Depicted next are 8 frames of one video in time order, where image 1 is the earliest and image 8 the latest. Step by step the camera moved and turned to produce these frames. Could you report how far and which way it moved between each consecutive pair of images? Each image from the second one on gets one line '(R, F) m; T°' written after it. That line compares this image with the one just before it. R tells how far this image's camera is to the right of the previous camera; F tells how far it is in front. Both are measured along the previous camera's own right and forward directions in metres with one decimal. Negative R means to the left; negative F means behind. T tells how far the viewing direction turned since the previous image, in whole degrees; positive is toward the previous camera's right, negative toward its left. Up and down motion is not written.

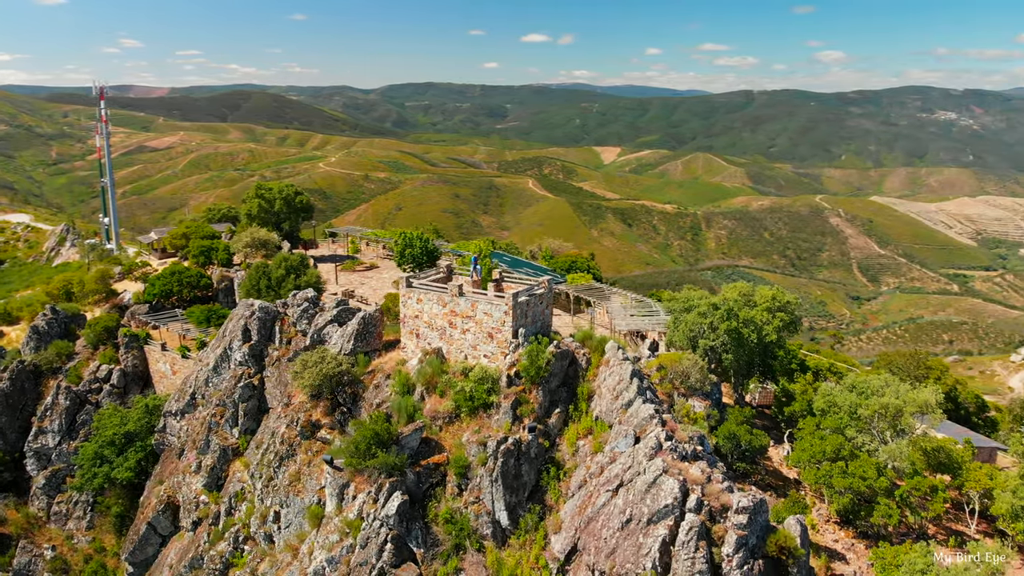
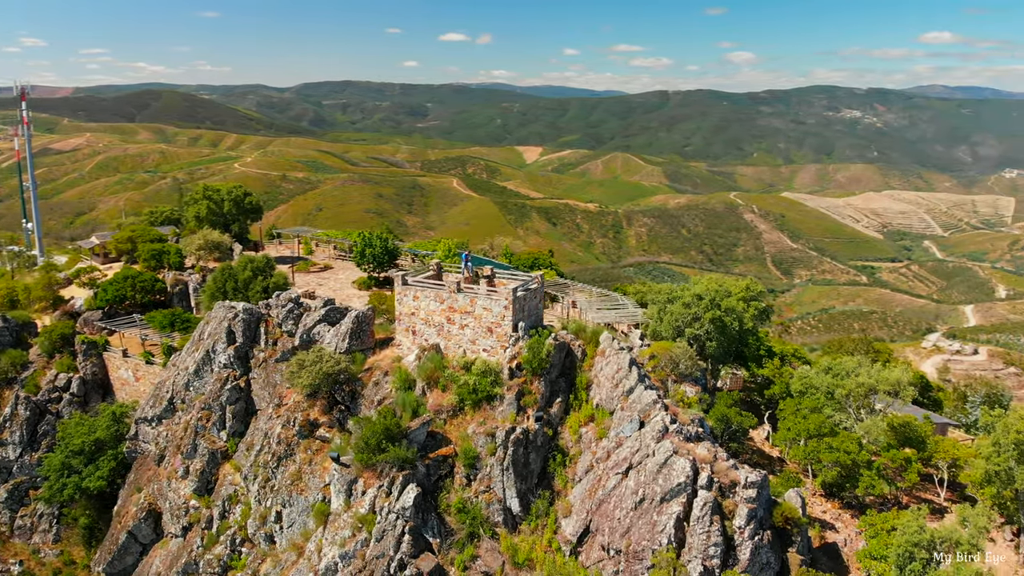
(-2.3, -0.6) m; +5°
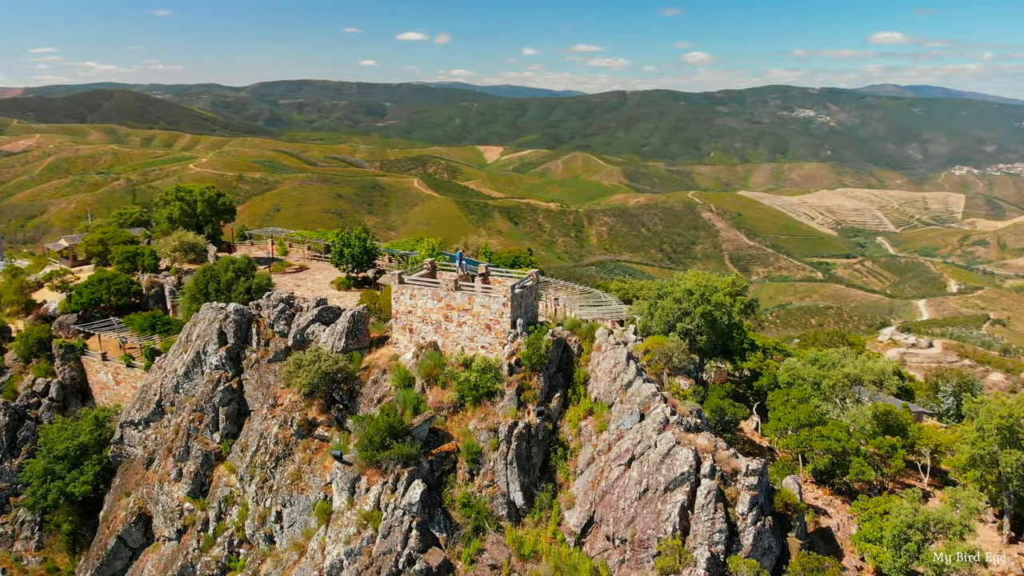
(-1.2, -0.3) m; +3°
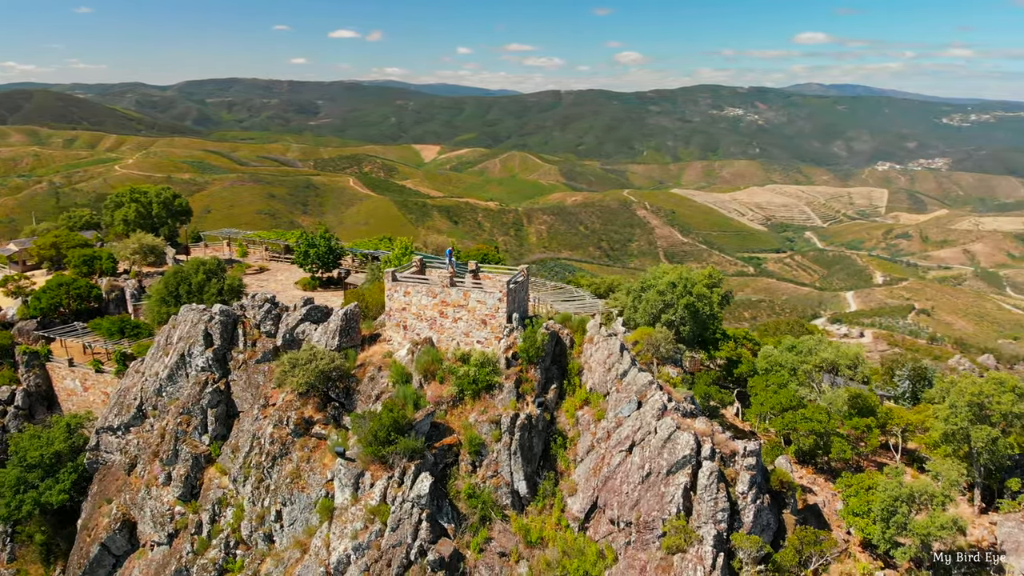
(-1.8, -0.5) m; +4°
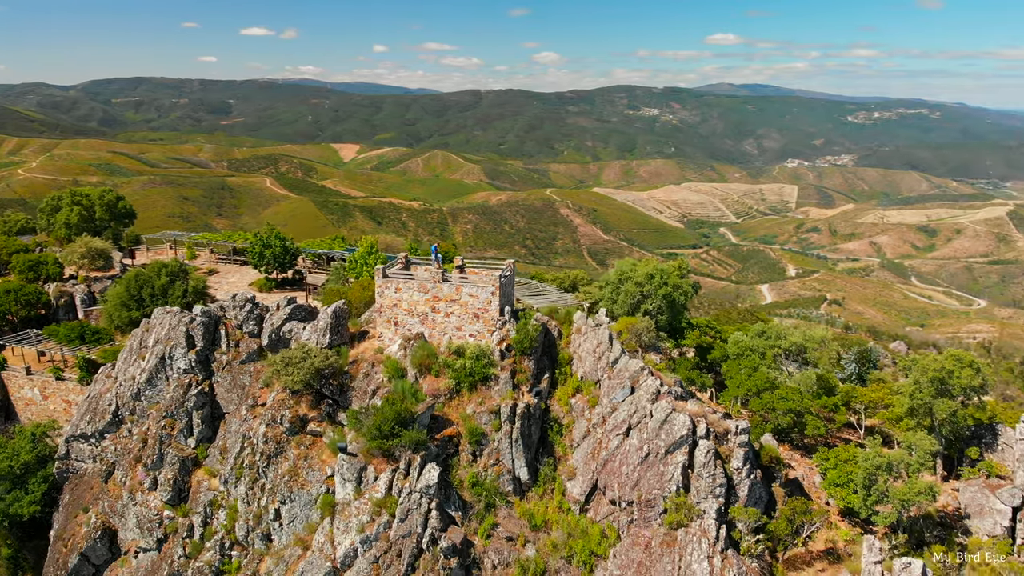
(-2.2, -0.6) m; +5°
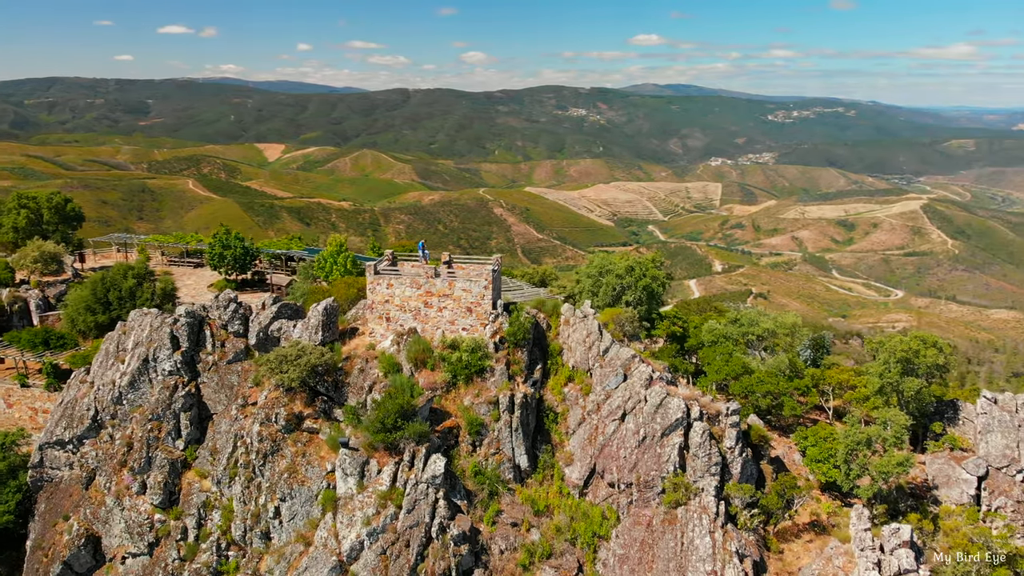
(-2.0, -0.6) m; +5°
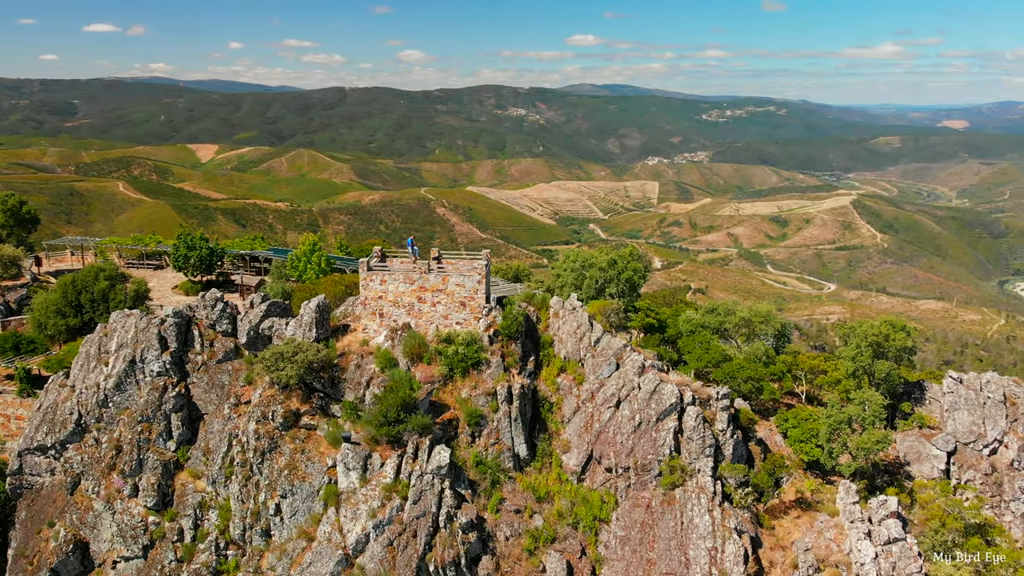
(-1.8, -0.6) m; +4°
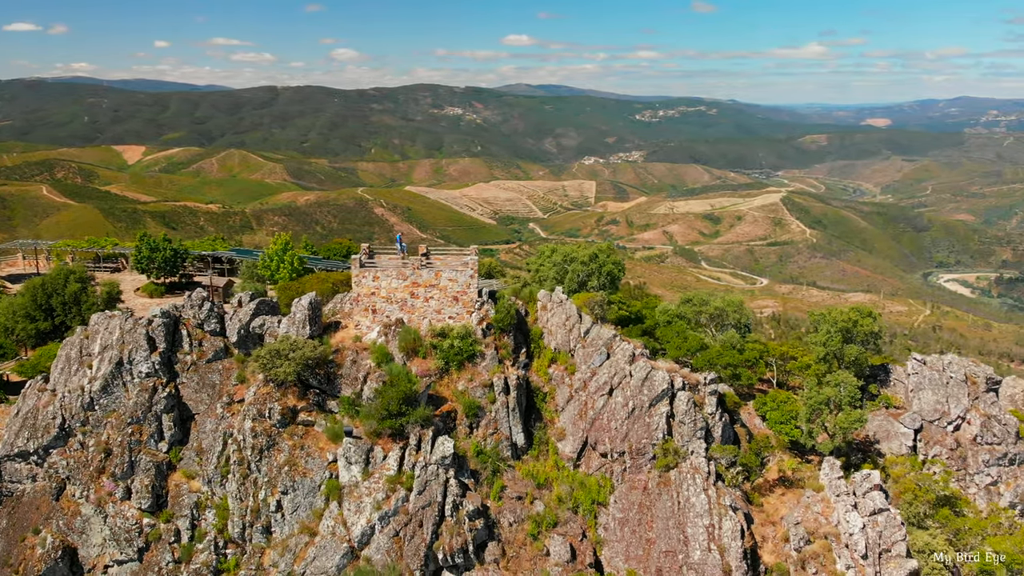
(-1.8, -0.6) m; +4°
